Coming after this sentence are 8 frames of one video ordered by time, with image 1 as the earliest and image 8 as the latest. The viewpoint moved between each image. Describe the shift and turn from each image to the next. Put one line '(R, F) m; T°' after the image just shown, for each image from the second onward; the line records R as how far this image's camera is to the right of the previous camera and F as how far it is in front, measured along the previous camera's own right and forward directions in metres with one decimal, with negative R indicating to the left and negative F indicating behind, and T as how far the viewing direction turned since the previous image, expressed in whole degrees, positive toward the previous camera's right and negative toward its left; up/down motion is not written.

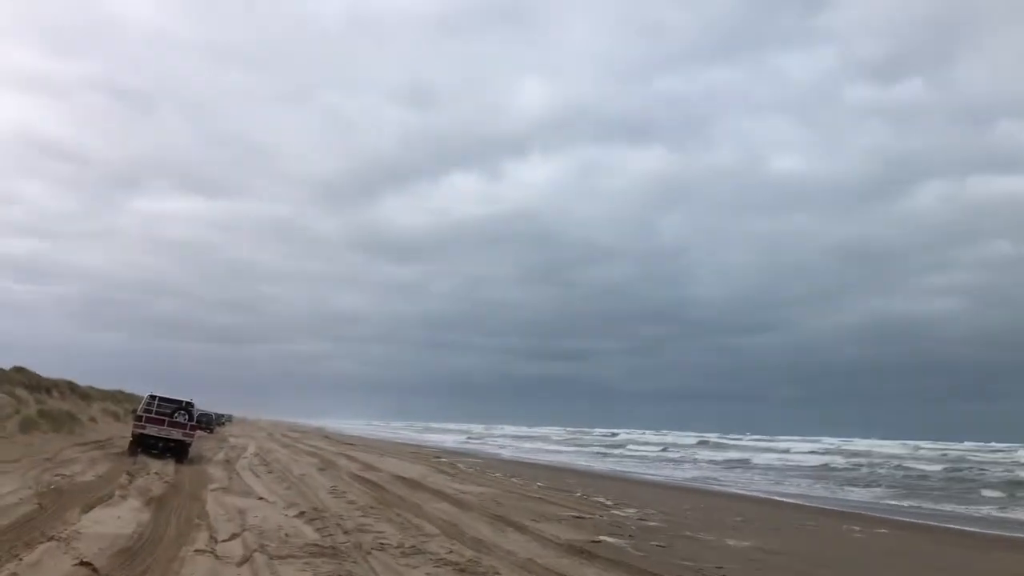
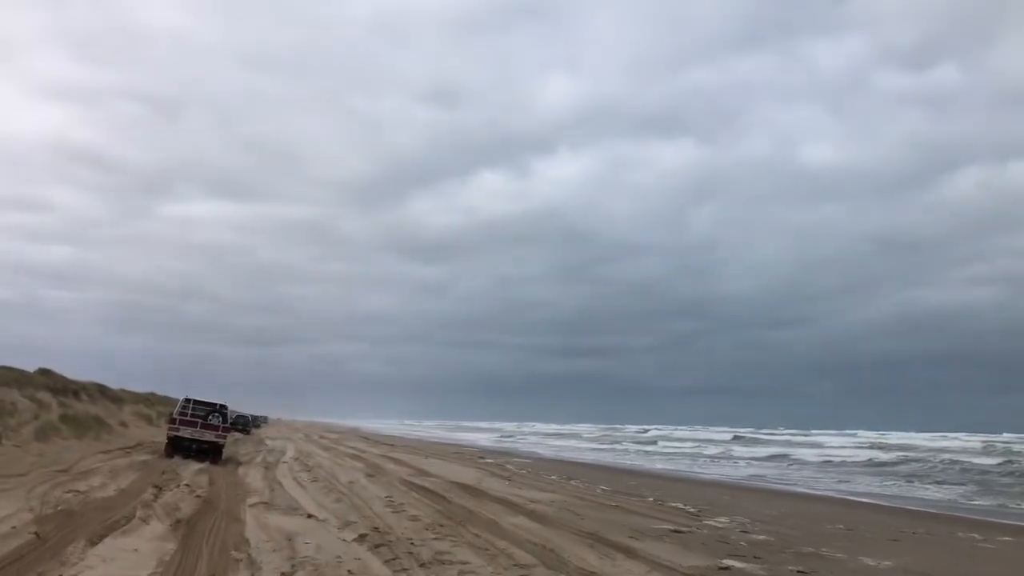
(-0.5, +1.4) m; -2°
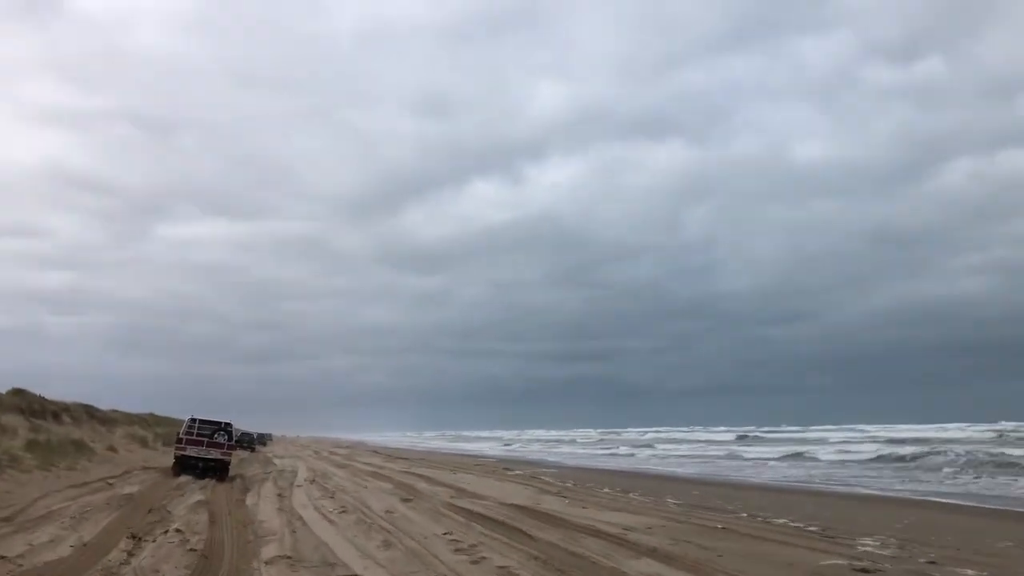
(-0.7, +2.4) m; 0°
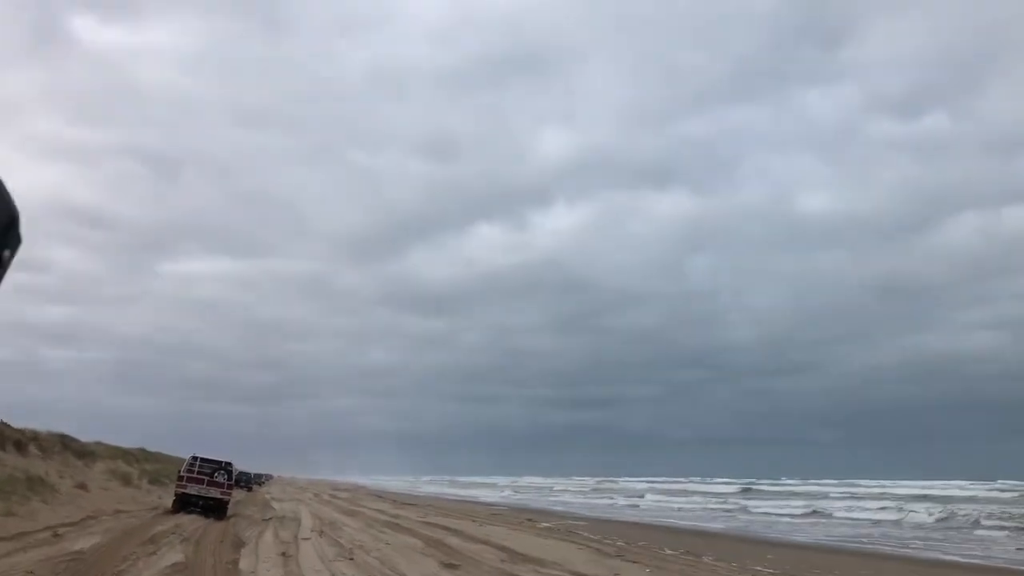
(-0.7, +2.5) m; 0°
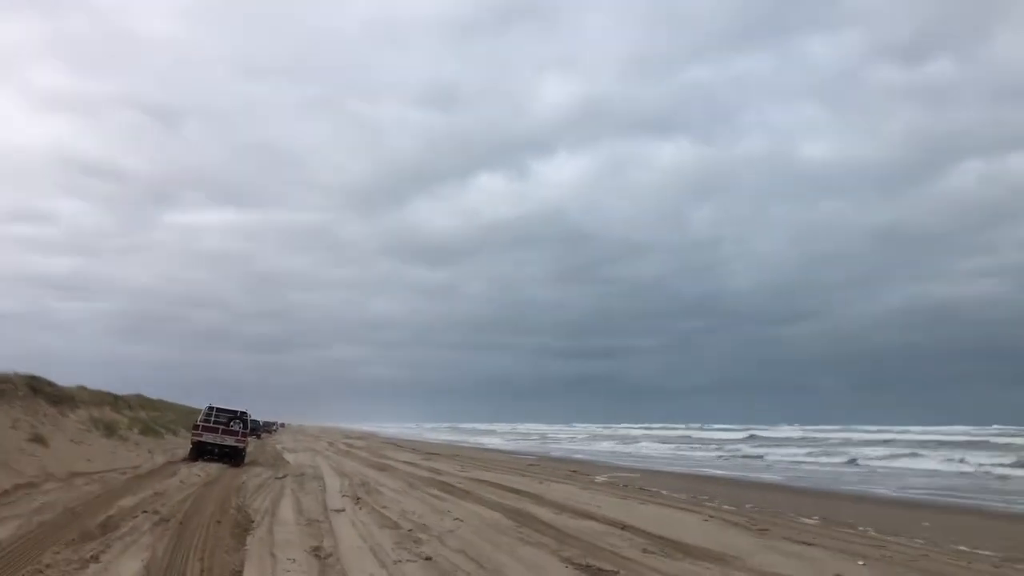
(-1.0, +3.4) m; 0°
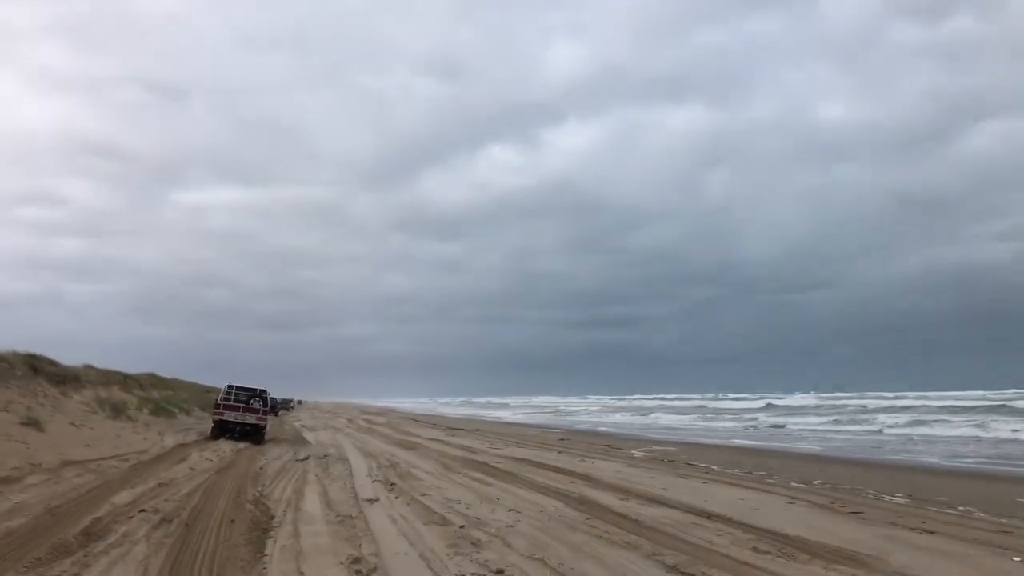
(-0.3, +1.2) m; -1°
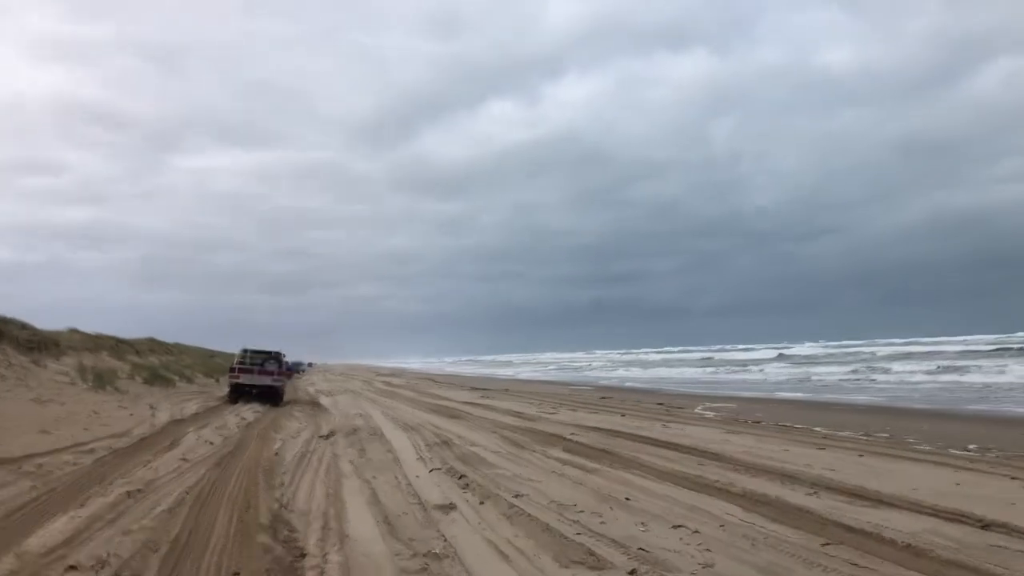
(-0.7, +2.5) m; 0°
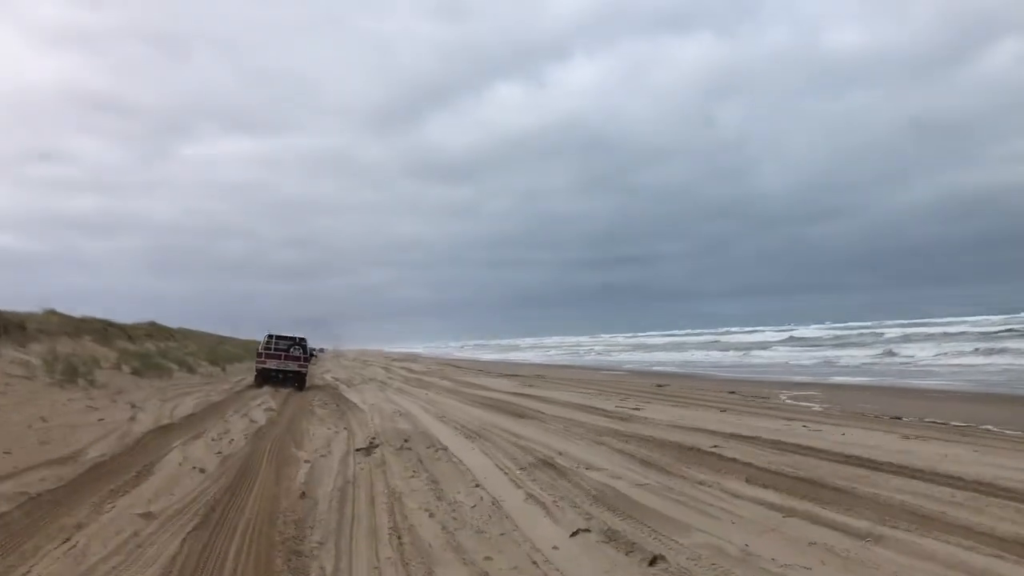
(-0.8, +2.9) m; -1°
